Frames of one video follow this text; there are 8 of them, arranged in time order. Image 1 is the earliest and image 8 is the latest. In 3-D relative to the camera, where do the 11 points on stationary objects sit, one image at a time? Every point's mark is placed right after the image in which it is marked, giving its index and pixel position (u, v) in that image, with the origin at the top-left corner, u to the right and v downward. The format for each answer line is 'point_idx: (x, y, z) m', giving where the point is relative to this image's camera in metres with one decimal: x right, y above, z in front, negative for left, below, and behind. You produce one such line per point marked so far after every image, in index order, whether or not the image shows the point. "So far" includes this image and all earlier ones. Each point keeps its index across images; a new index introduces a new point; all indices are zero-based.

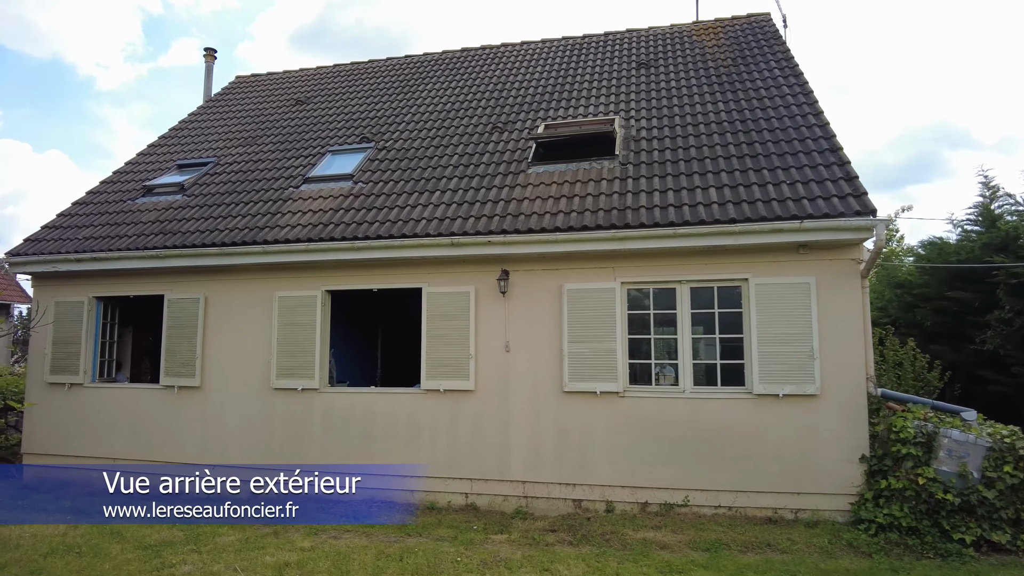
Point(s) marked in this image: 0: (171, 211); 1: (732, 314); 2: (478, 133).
0: (-4.4, +1.0, +7.8) m
1: (+2.2, -0.3, +6.0) m
2: (-0.4, +2.0, +8.0) m
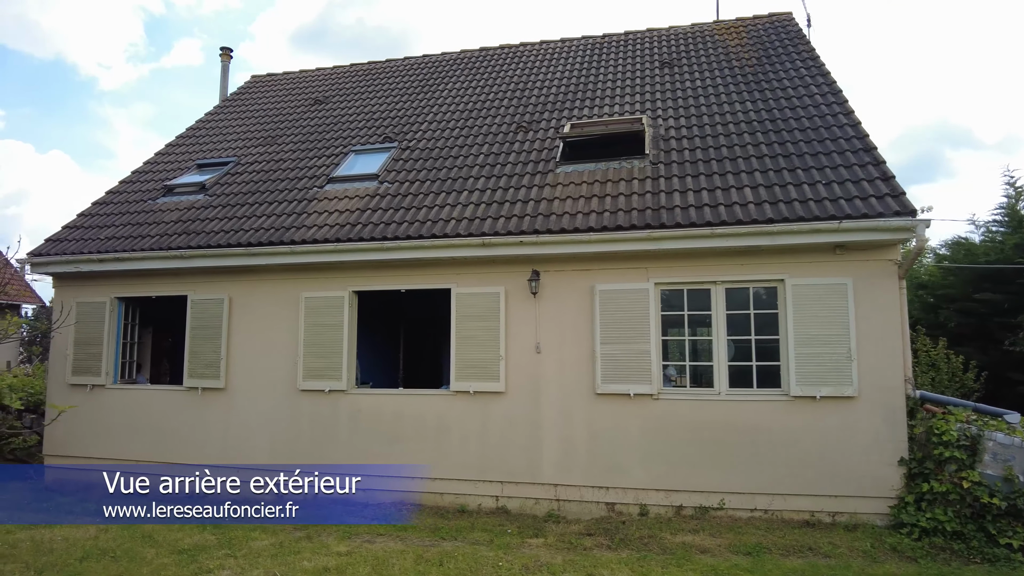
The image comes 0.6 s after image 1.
0: (-4.1, +1.0, +7.8) m
1: (+2.5, -0.3, +6.0) m
2: (-0.1, +2.0, +7.9) m
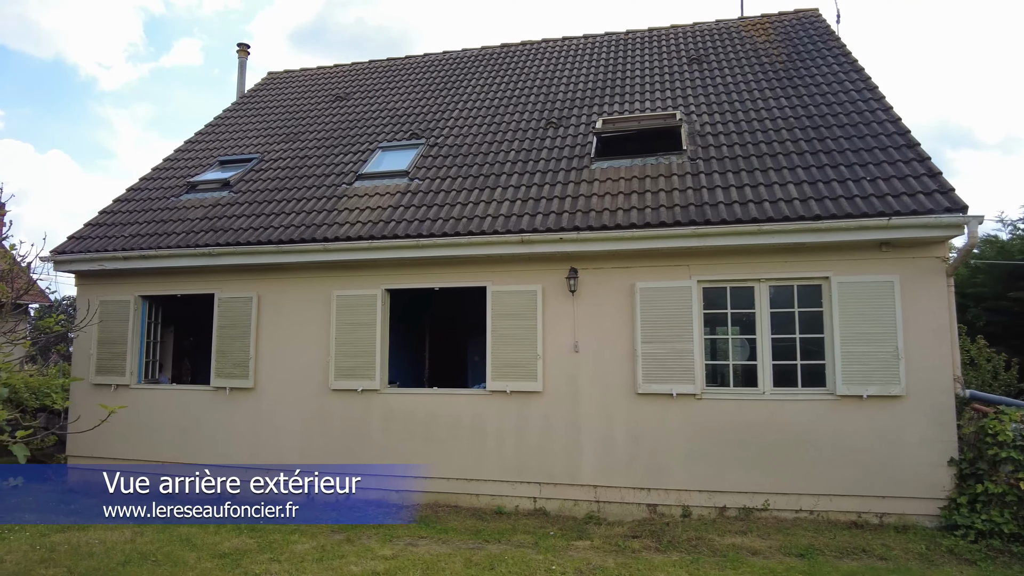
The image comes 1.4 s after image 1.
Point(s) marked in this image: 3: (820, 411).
0: (-3.7, +1.0, +7.6) m
1: (+2.9, -0.2, +5.9) m
2: (+0.3, +2.0, +7.8) m
3: (+2.9, -1.2, +5.7) m
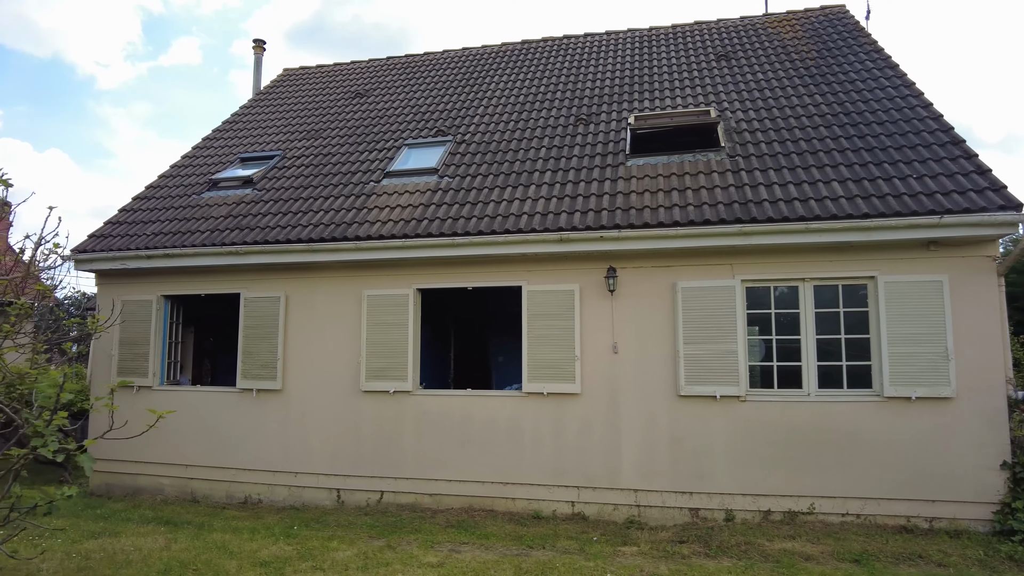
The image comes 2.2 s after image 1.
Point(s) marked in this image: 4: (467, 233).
0: (-3.3, +1.0, +7.5) m
1: (+3.3, -0.2, +5.8) m
2: (+0.6, +2.1, +7.7) m
3: (+3.3, -1.2, +5.6) m
4: (-0.5, +0.6, +6.2) m
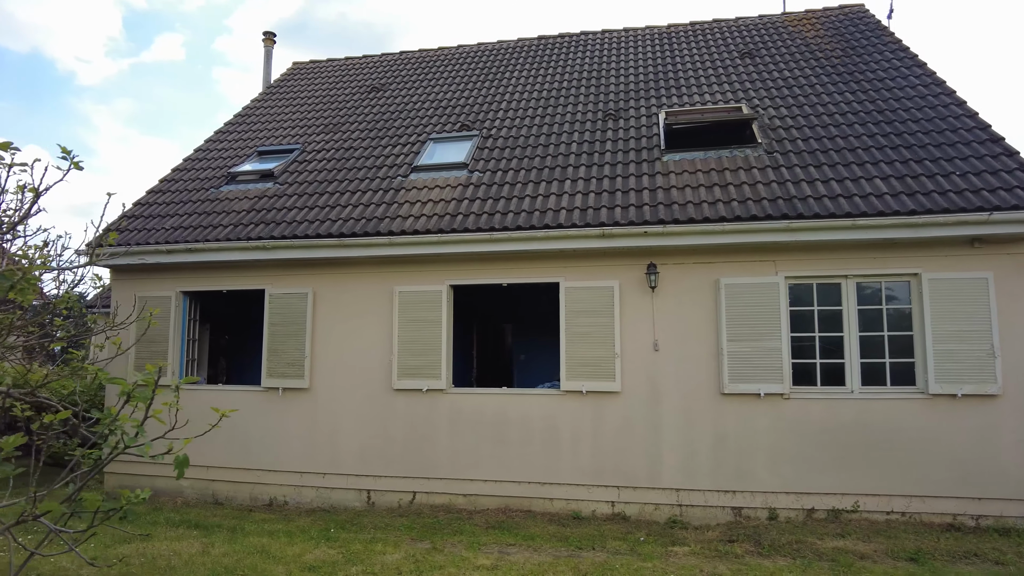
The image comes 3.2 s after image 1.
0: (-3.0, +1.1, +7.3) m
1: (+3.7, -0.2, +5.7) m
2: (+1.0, +2.1, +7.6) m
3: (+3.7, -1.1, +5.5) m
4: (-0.1, +0.6, +6.1) m
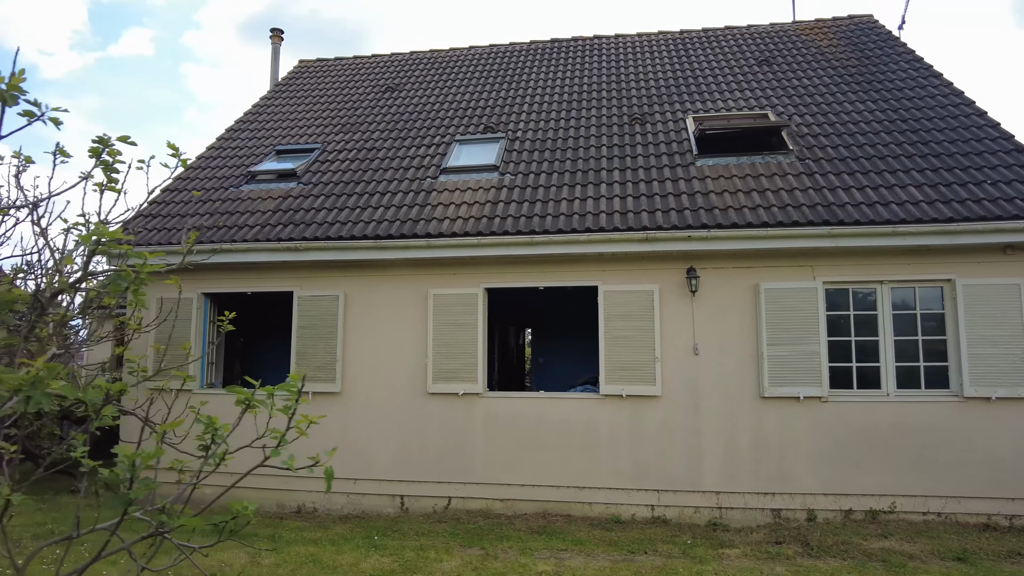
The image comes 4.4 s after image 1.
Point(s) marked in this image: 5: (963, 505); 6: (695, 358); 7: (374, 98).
0: (-2.6, +1.0, +7.2) m
1: (+4.1, -0.3, +5.9) m
2: (+1.3, +2.0, +7.6) m
3: (+4.1, -1.2, +5.7) m
4: (+0.3, +0.6, +6.1) m
5: (+4.2, -2.0, +5.6) m
6: (+1.8, -0.7, +6.0) m
7: (-2.1, +2.9, +9.3) m
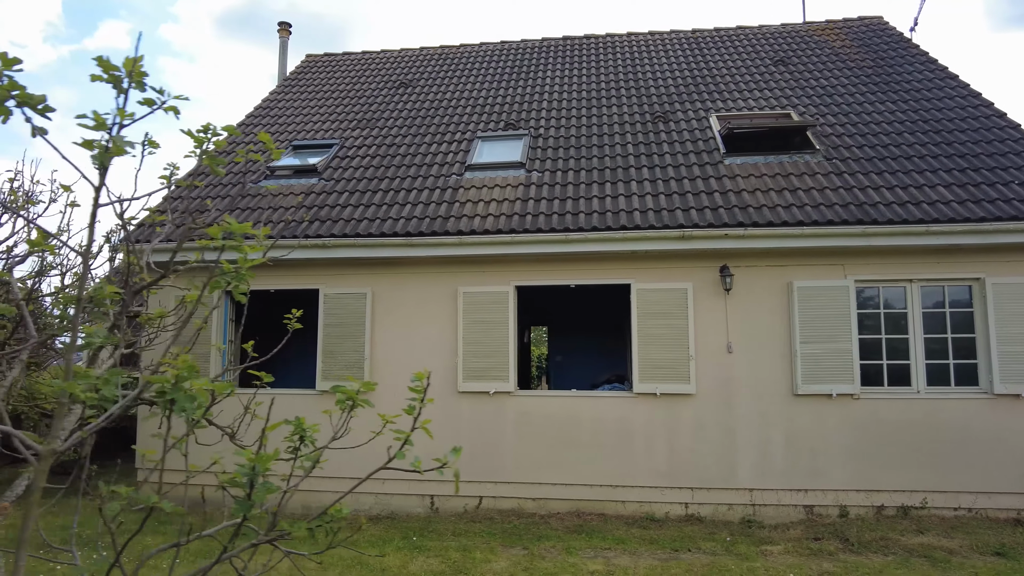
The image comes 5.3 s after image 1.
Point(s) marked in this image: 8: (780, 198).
0: (-2.3, +1.1, +7.0) m
1: (+4.4, -0.2, +5.9) m
2: (+1.6, +2.1, +7.6) m
3: (+4.4, -1.2, +5.8) m
4: (+0.7, +0.6, +6.0) m
5: (+4.5, -2.0, +5.7) m
6: (+2.2, -0.7, +6.0) m
7: (-1.9, +2.9, +9.1) m
8: (+2.7, +0.9, +6.2) m
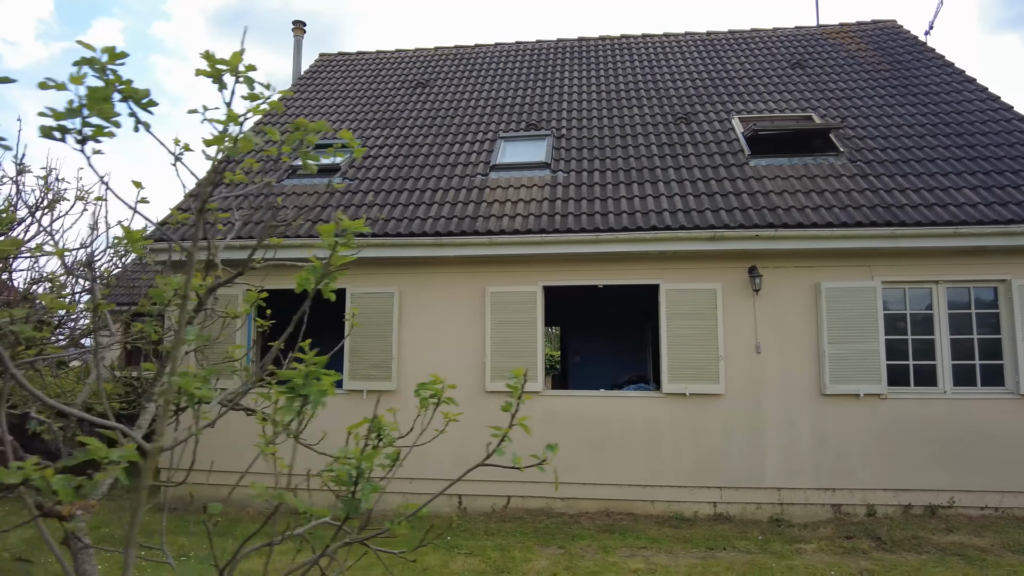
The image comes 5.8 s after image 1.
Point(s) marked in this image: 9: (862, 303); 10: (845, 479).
0: (-2.0, +1.1, +7.0) m
1: (+4.7, -0.3, +6.0) m
2: (+1.9, +2.1, +7.6) m
3: (+4.7, -1.2, +5.8) m
4: (+1.0, +0.6, +6.0) m
5: (+4.8, -2.0, +5.8) m
6: (+2.5, -0.7, +6.1) m
7: (-1.6, +2.9, +9.1) m
8: (+3.0, +0.9, +6.2) m
9: (+3.5, -0.1, +6.0) m
10: (+3.3, -1.9, +5.9) m
